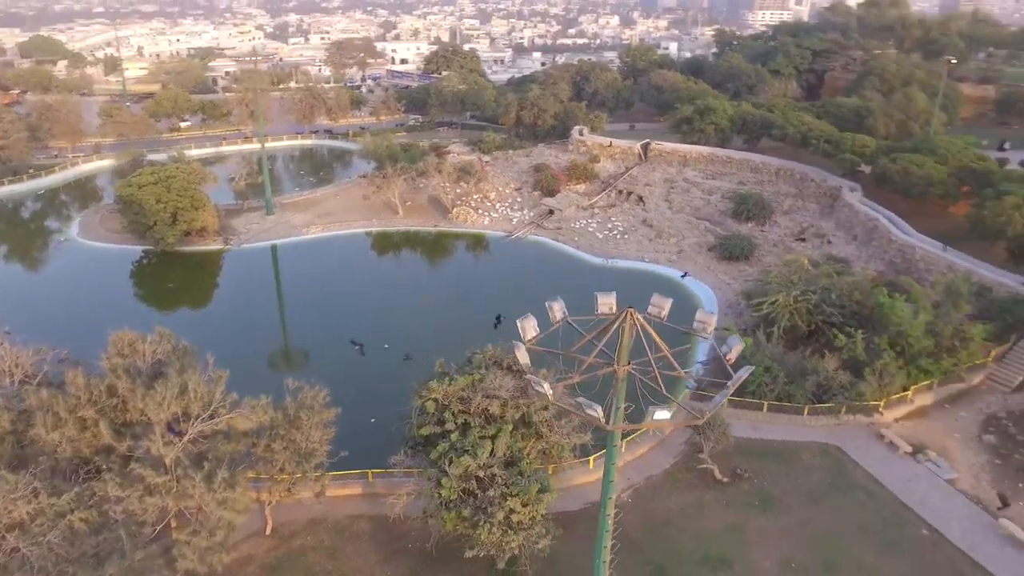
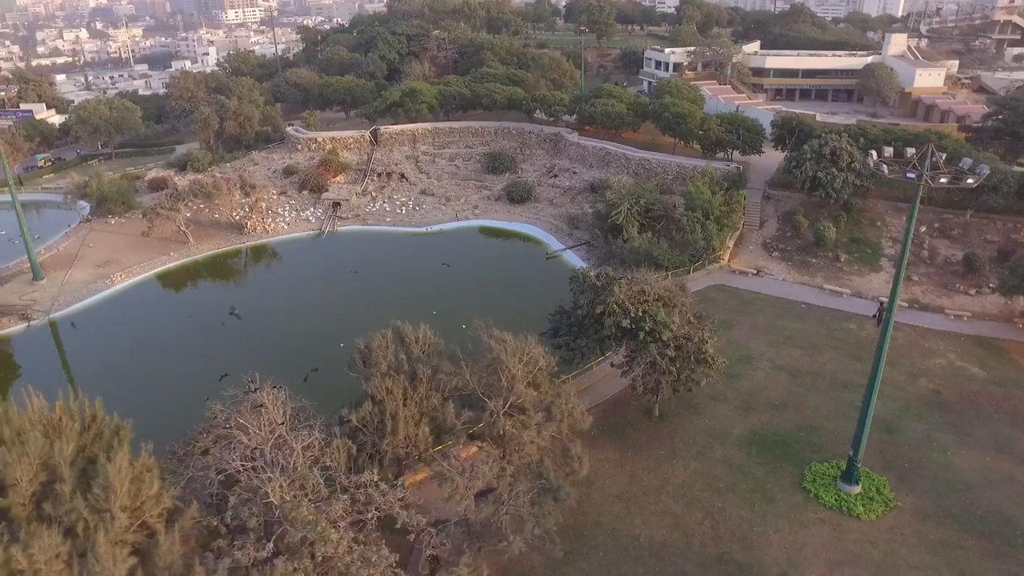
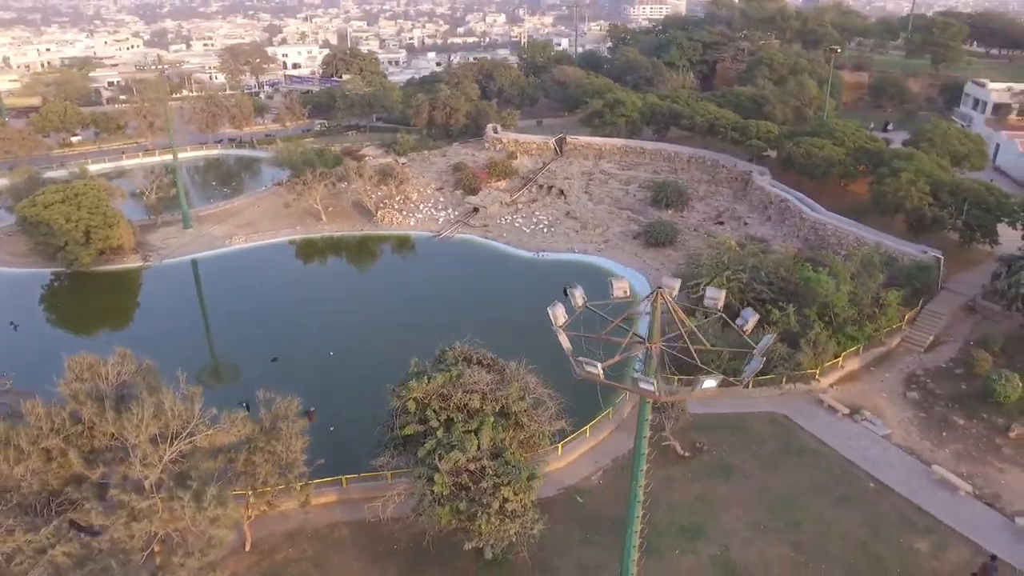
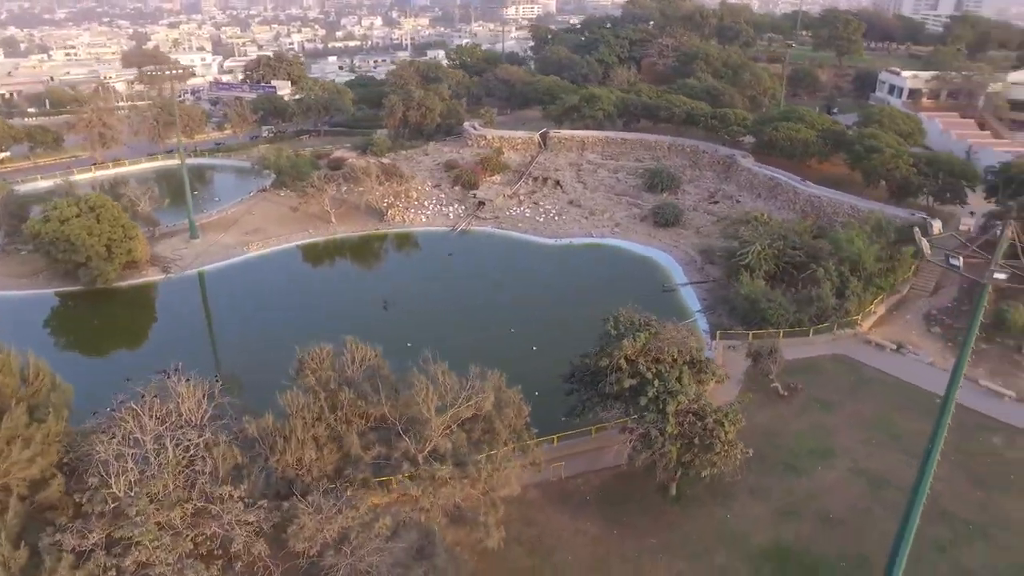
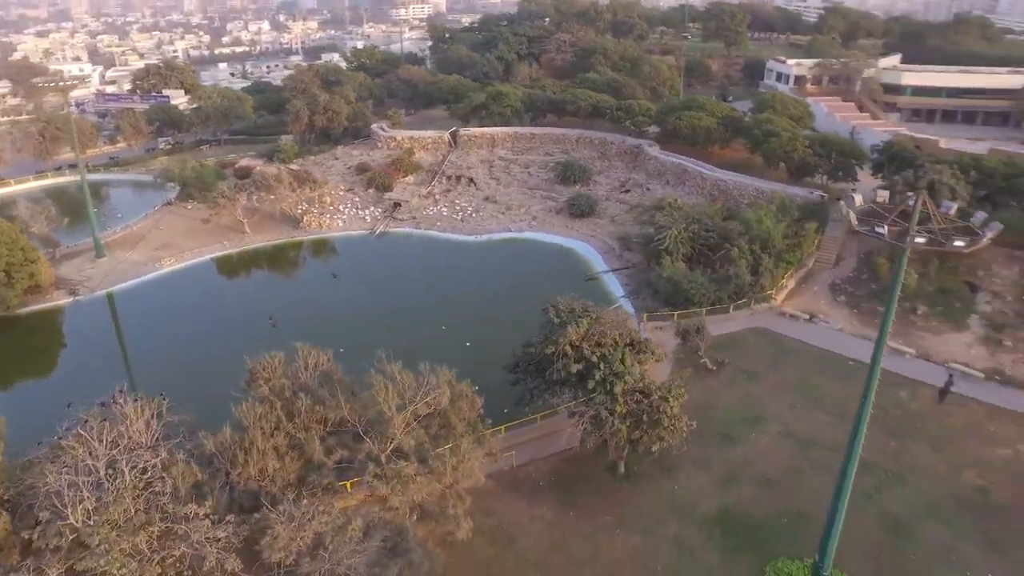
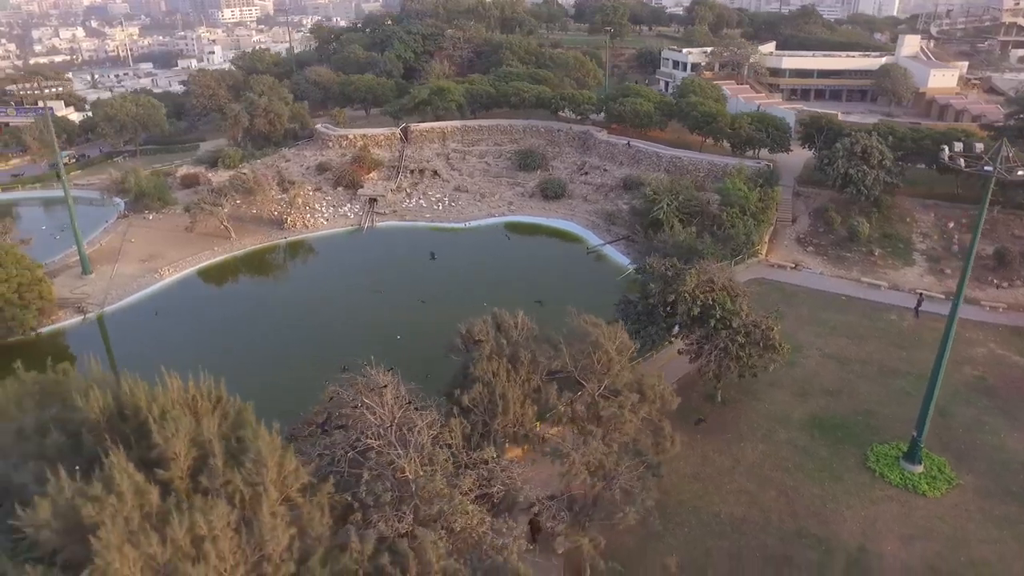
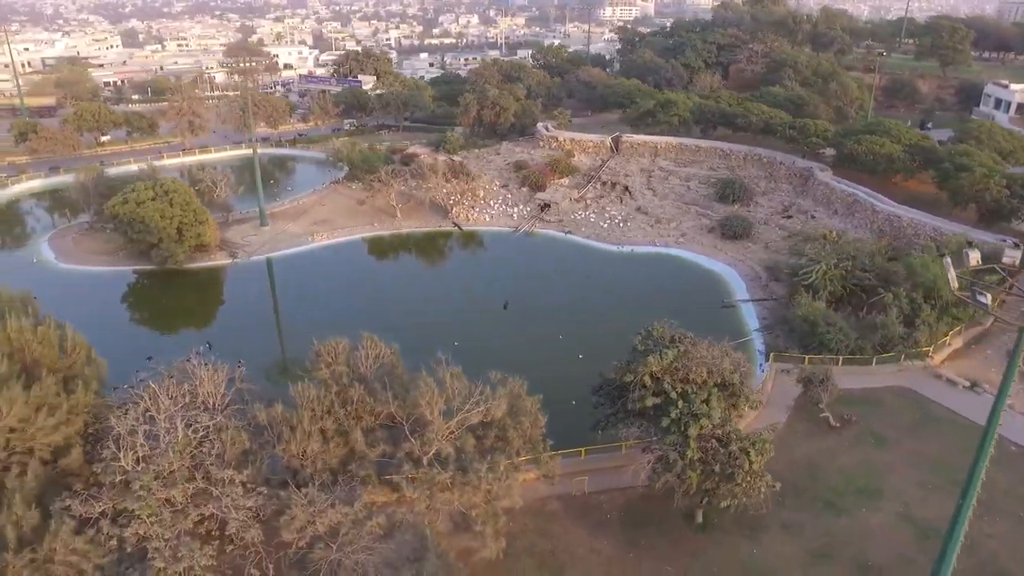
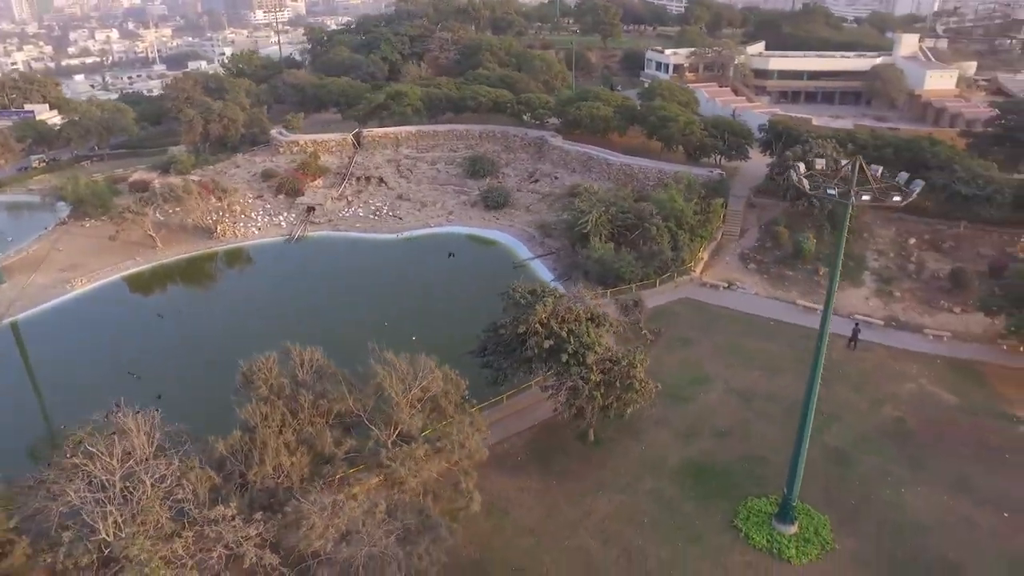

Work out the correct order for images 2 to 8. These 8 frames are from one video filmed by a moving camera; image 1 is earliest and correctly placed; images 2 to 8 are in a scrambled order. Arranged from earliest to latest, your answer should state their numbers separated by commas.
3, 7, 4, 5, 8, 2, 6
